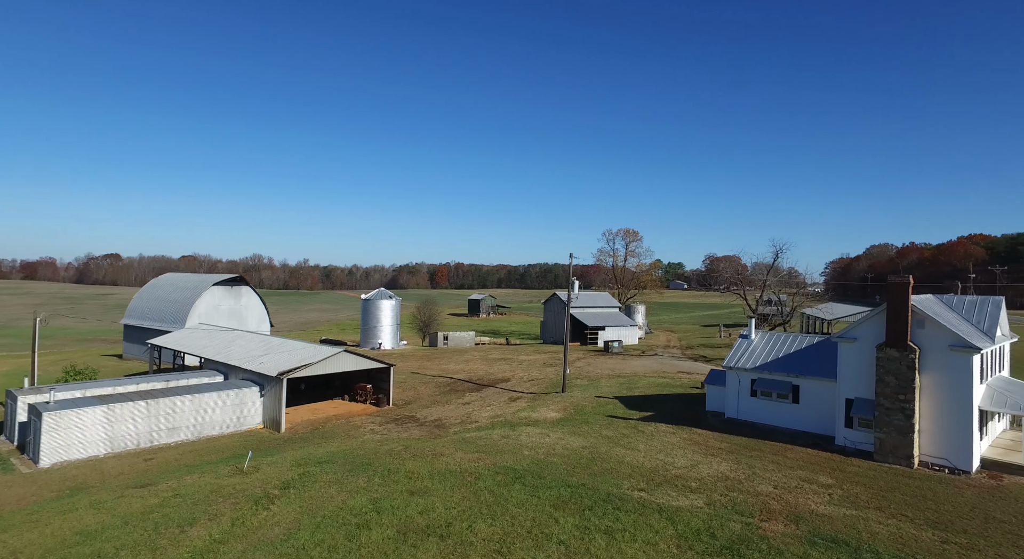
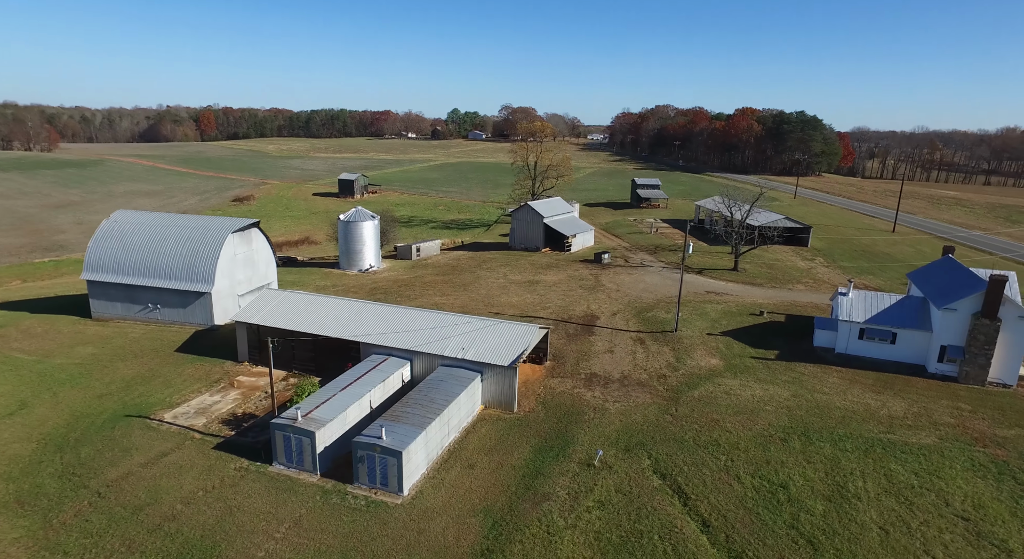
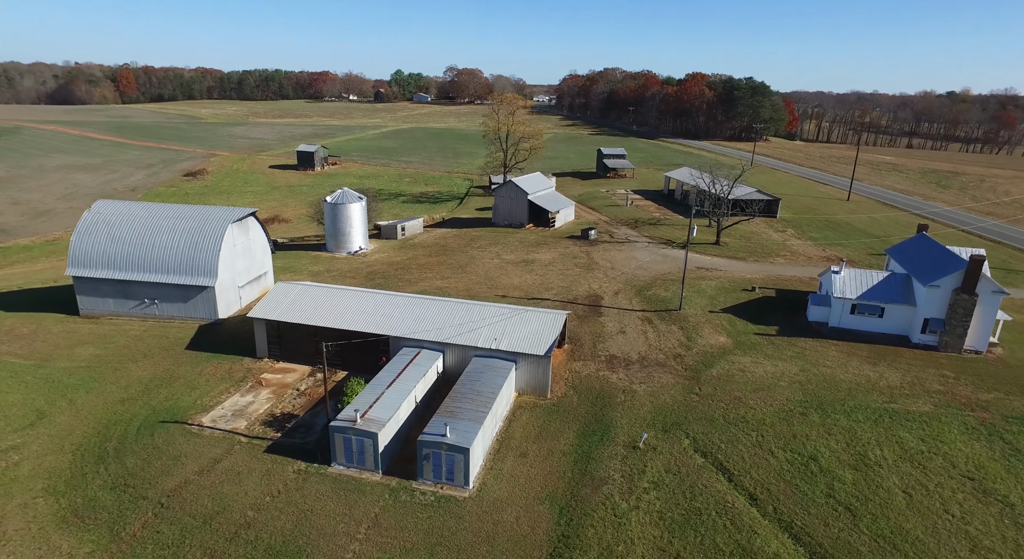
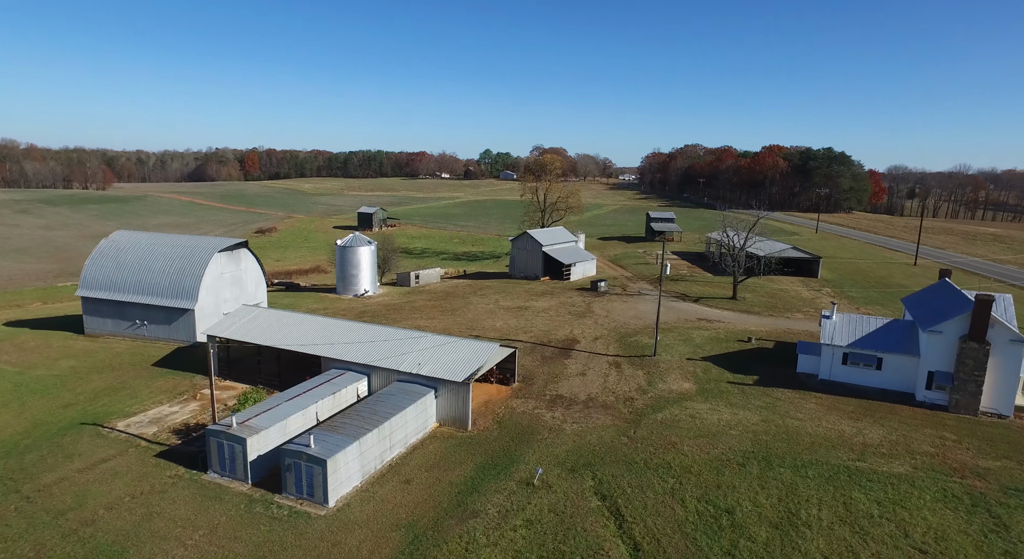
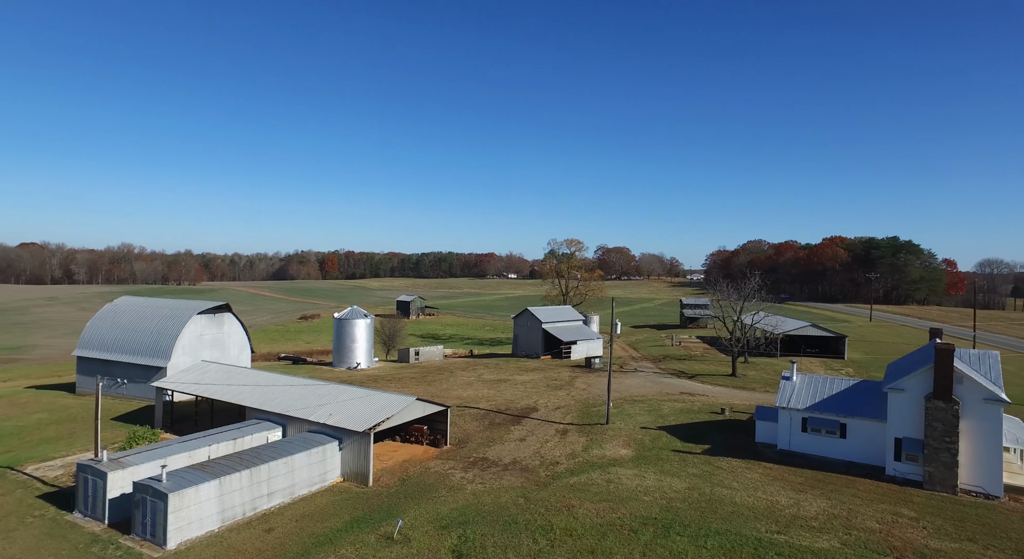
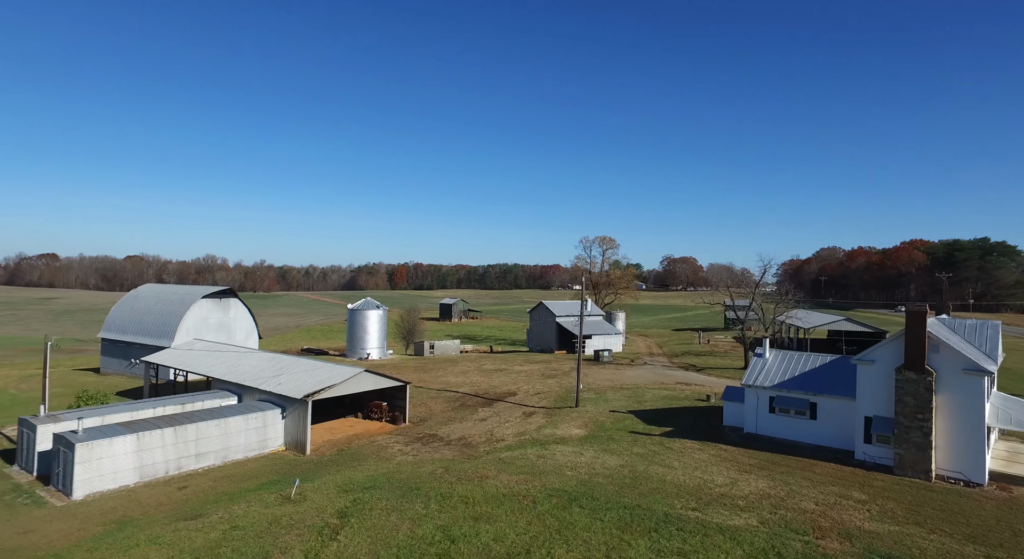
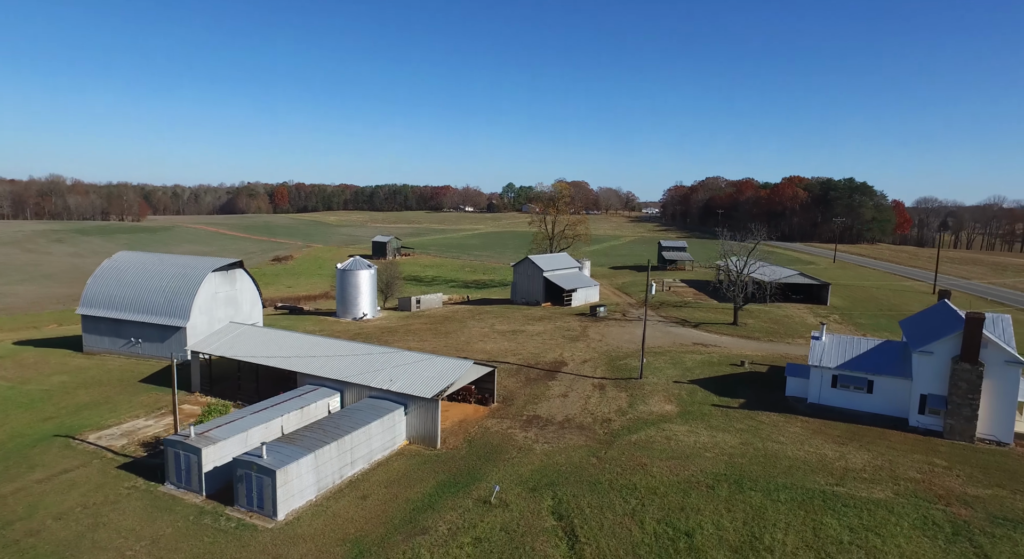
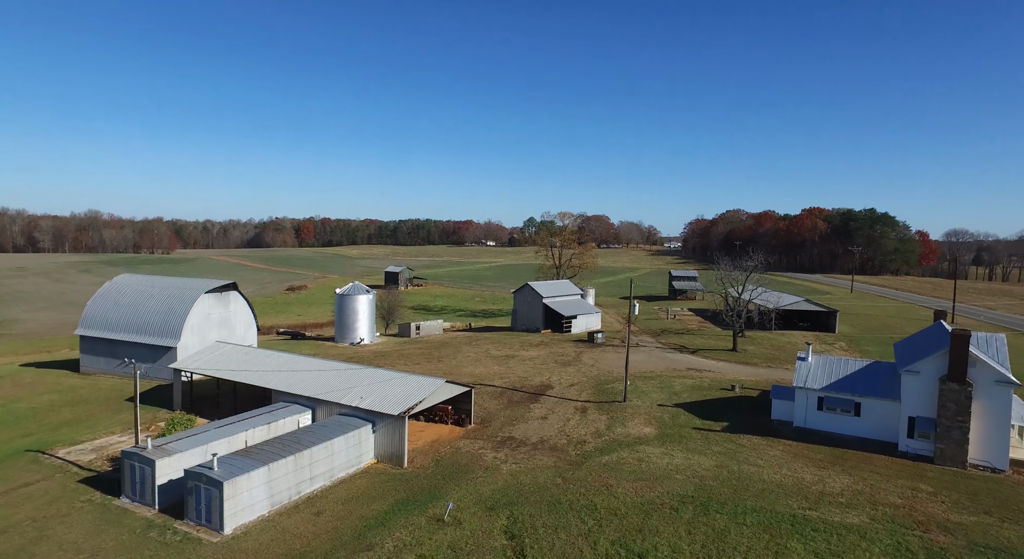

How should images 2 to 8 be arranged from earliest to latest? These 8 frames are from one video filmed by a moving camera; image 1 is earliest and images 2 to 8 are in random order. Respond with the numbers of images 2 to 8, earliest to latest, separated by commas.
6, 5, 8, 7, 4, 2, 3
